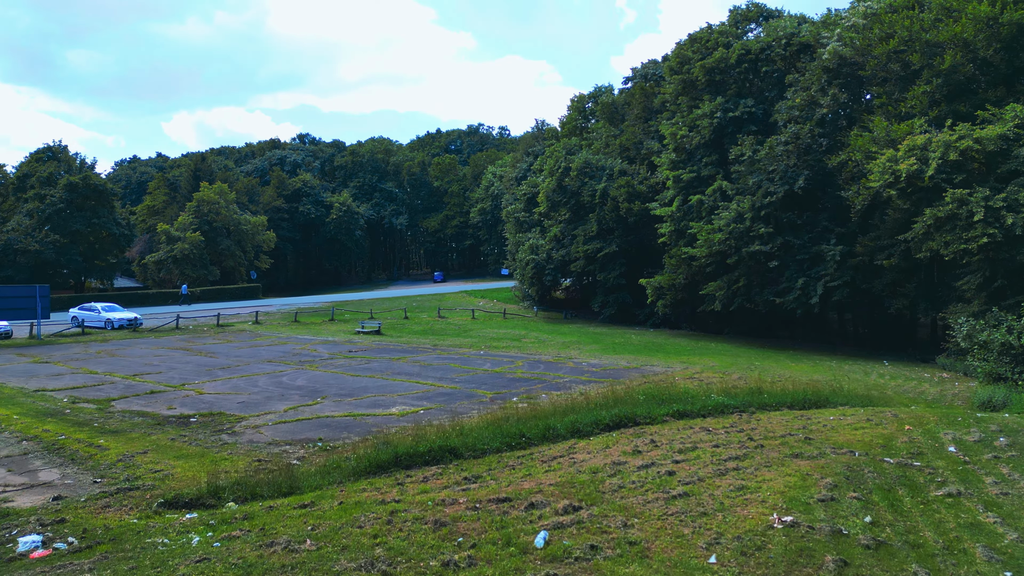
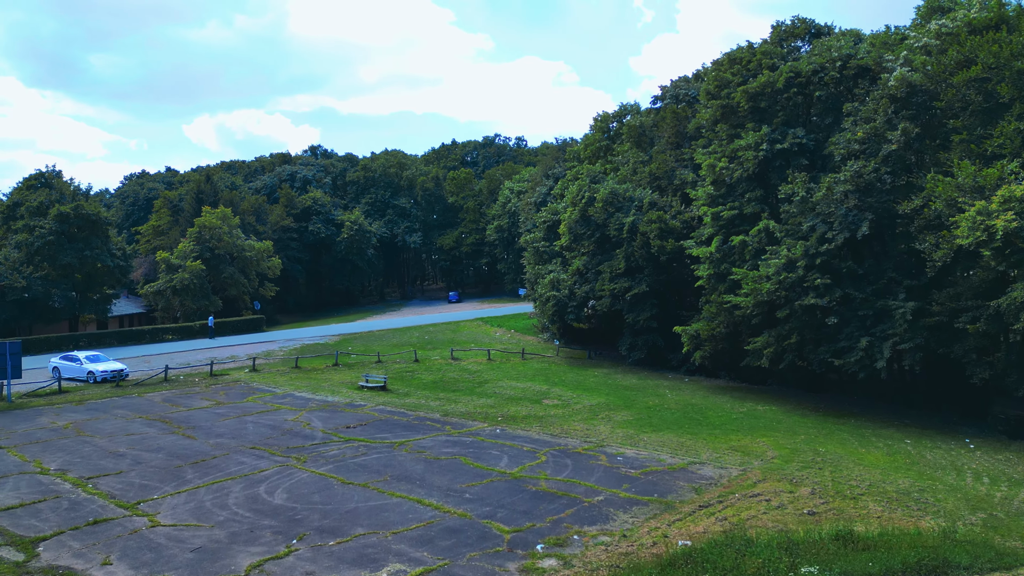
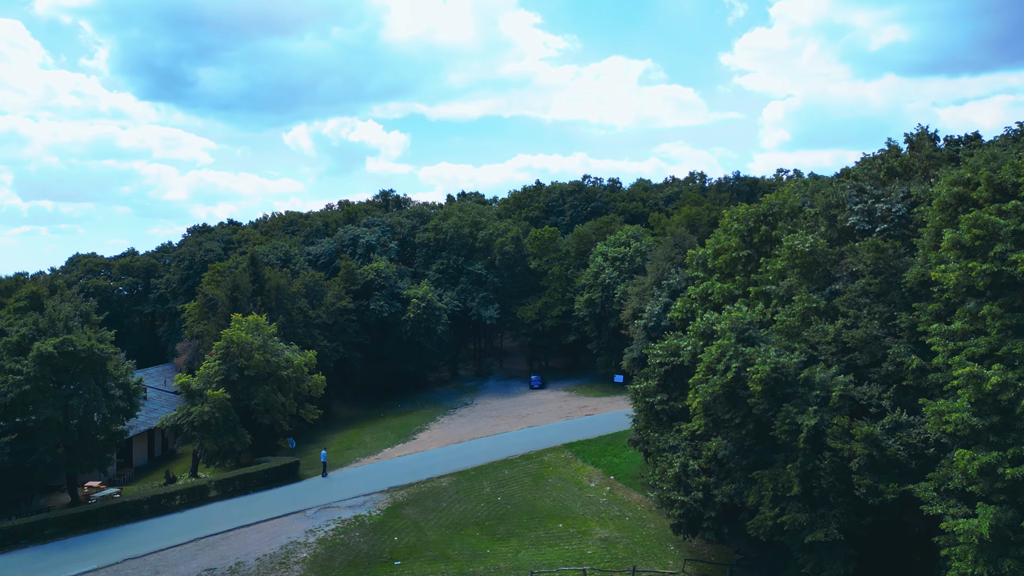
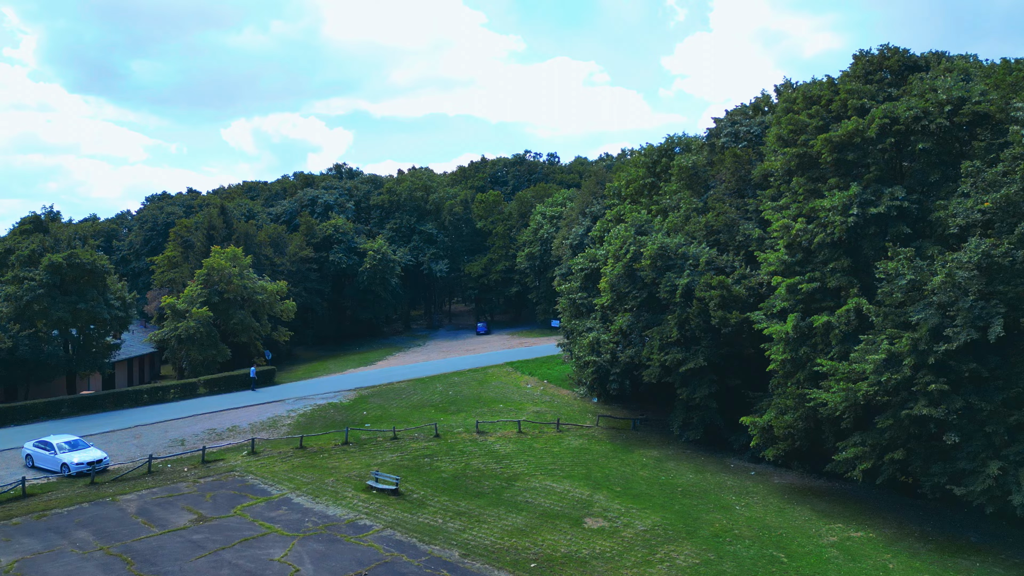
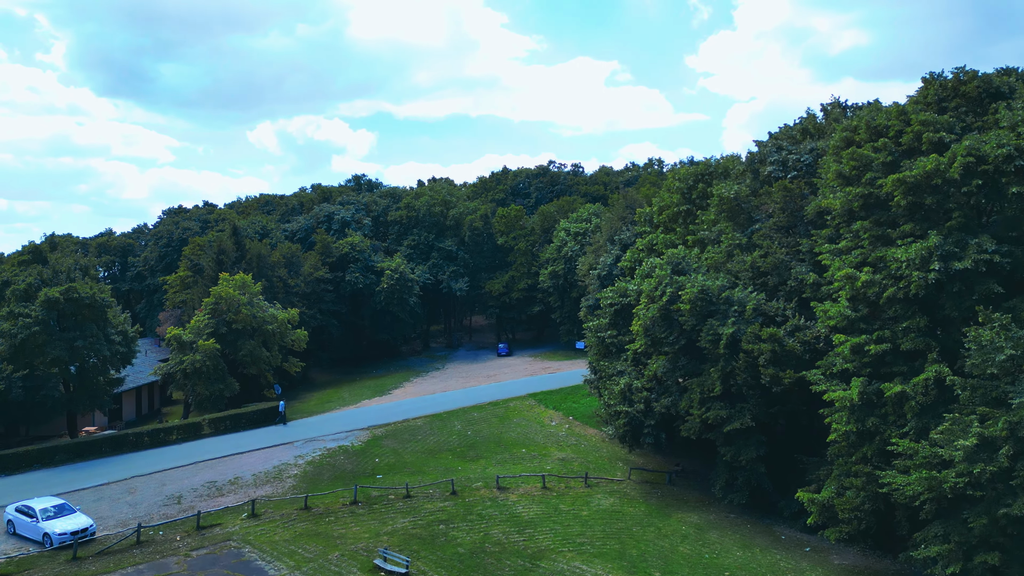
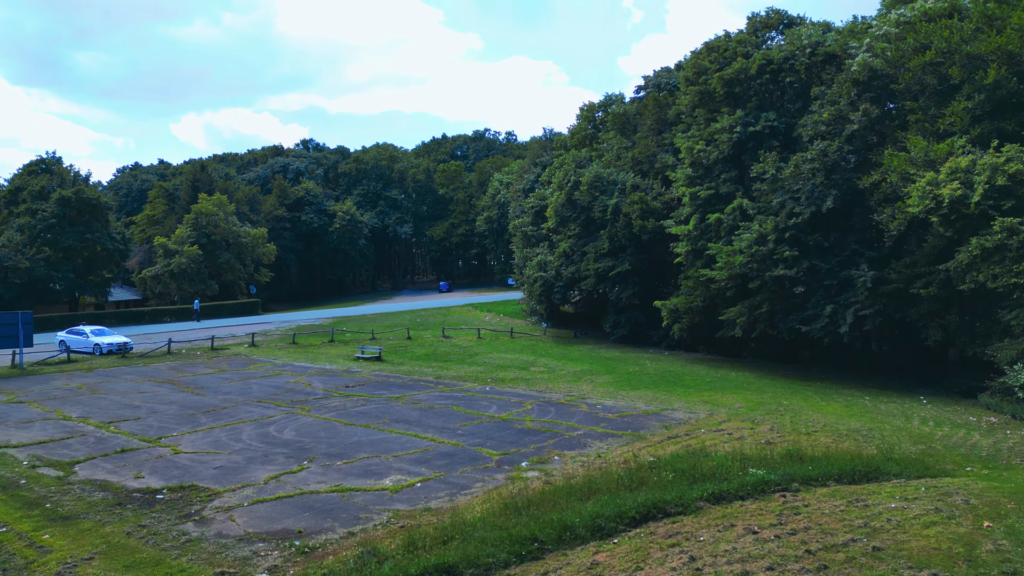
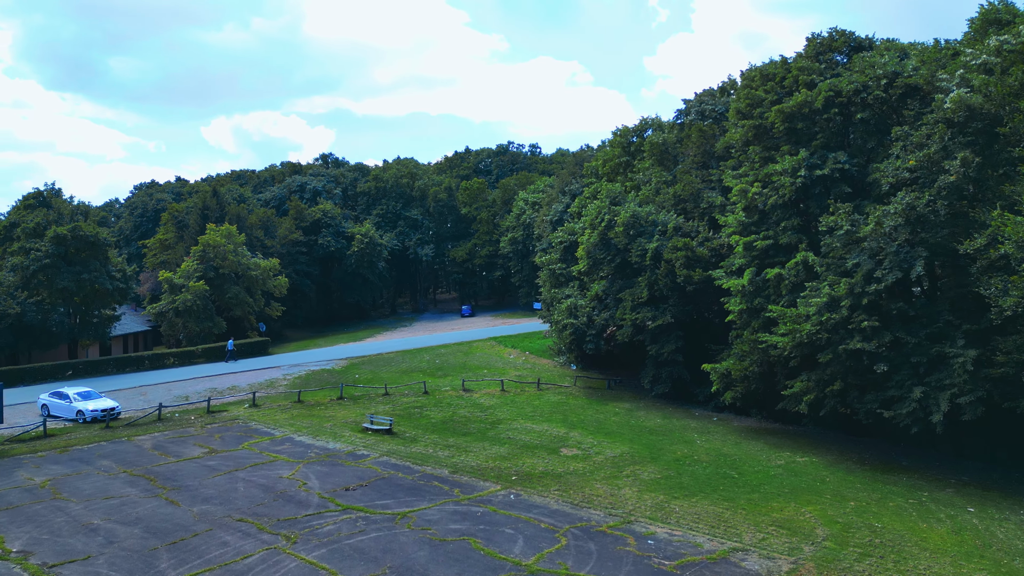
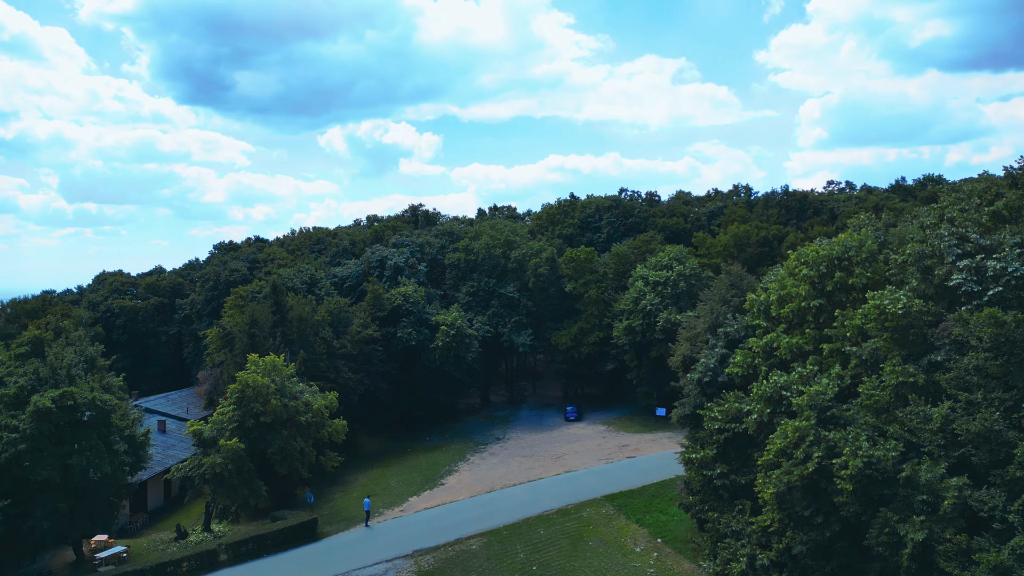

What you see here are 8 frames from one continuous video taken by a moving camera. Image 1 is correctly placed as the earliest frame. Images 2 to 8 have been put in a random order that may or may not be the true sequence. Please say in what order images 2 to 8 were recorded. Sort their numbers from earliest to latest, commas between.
6, 2, 7, 4, 5, 3, 8
